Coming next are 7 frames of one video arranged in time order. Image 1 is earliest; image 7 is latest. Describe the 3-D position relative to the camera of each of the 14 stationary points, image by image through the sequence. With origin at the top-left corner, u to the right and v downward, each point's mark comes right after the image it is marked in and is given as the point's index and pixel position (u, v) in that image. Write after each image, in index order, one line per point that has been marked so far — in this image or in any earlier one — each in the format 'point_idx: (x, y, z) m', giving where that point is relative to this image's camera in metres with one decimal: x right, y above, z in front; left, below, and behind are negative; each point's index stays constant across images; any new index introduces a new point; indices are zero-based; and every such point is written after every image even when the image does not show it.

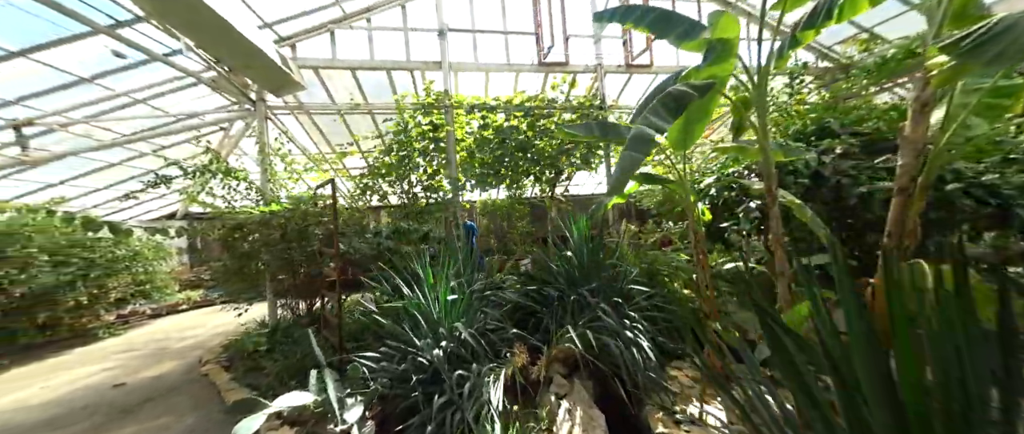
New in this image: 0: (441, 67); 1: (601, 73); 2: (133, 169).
0: (-0.8, +1.8, +3.6) m
1: (+1.2, +2.0, +4.1) m
2: (-6.0, +0.8, +4.7) m
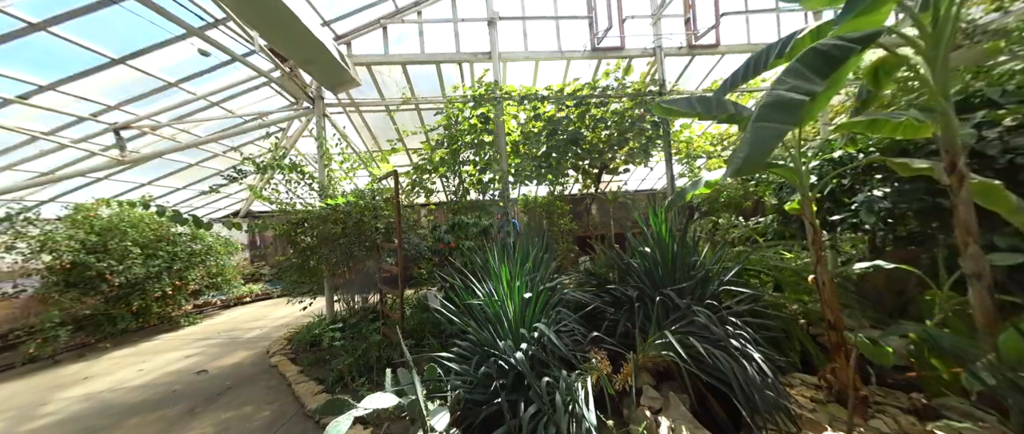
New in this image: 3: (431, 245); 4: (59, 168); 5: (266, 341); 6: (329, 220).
0: (-0.2, +1.9, +3.5) m
1: (+1.9, +2.0, +3.8) m
2: (-5.3, +0.8, +5.1) m
3: (-0.8, -0.3, +2.7) m
4: (-5.6, +0.6, +3.6) m
5: (-3.0, -1.5, +3.6) m
6: (-1.9, 0.0, +3.0) m
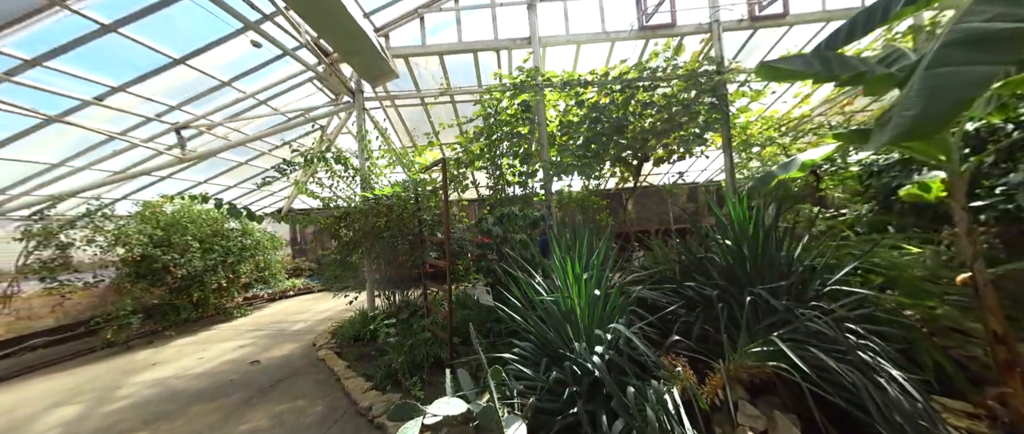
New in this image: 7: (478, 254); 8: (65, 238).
0: (+0.2, +2.0, +3.3) m
1: (+2.4, +2.1, +3.4) m
2: (-4.7, +0.9, +5.3) m
3: (-0.3, -0.2, +2.6) m
4: (-5.1, +0.7, +3.9) m
5: (-2.5, -1.5, +3.7) m
6: (-1.4, 0.0, +3.0) m
7: (-0.3, -0.3, +2.6) m
8: (-5.5, -0.2, +3.6) m
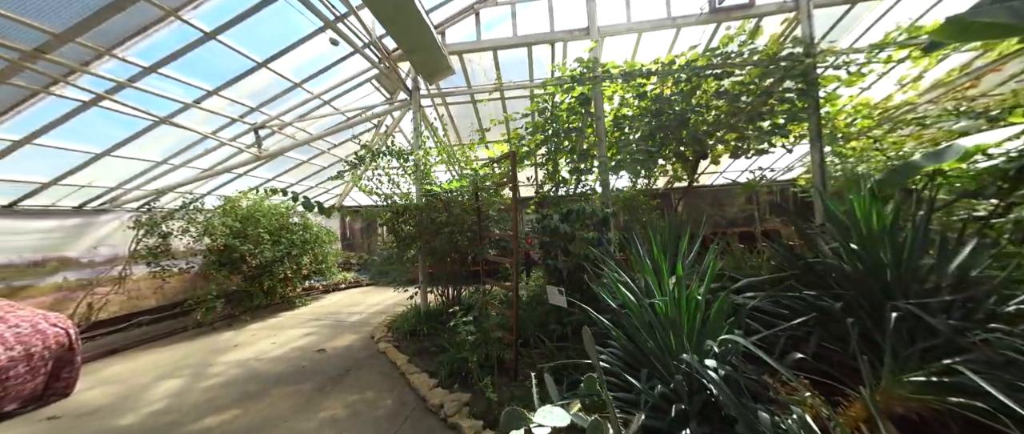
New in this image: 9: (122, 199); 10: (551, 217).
0: (+0.9, +2.0, +3.1) m
1: (+3.0, +2.1, +3.0) m
2: (-3.8, +1.0, +5.7) m
3: (+0.2, -0.2, +2.5) m
4: (-4.4, +0.8, +4.3) m
5: (-1.8, -1.4, +3.8) m
6: (-0.8, +0.1, +3.0) m
7: (+0.2, -0.3, +2.5) m
8: (-4.8, -0.1, +4.1) m
9: (-5.6, +0.3, +4.3) m
10: (+0.3, 0.0, +2.4) m
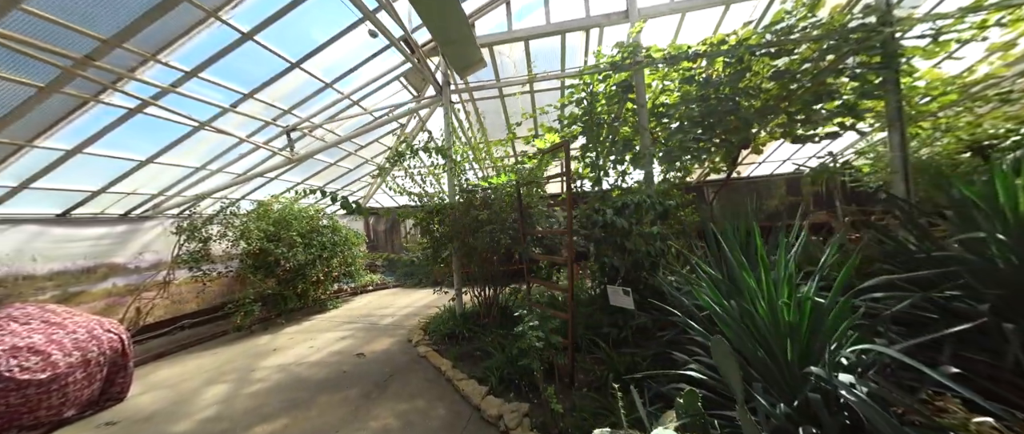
0: (+1.2, +2.1, +2.9) m
1: (+3.4, +2.2, +2.7) m
2: (-3.3, +0.9, +5.7) m
3: (+0.6, -0.1, +2.4) m
4: (-3.9, +0.7, +4.4) m
5: (-1.4, -1.4, +3.7) m
6: (-0.4, +0.1, +2.9) m
7: (+0.6, -0.3, +2.3) m
8: (-4.3, -0.2, +4.2) m
9: (-5.2, +0.2, +4.4) m
10: (+0.7, 0.0, +2.3) m
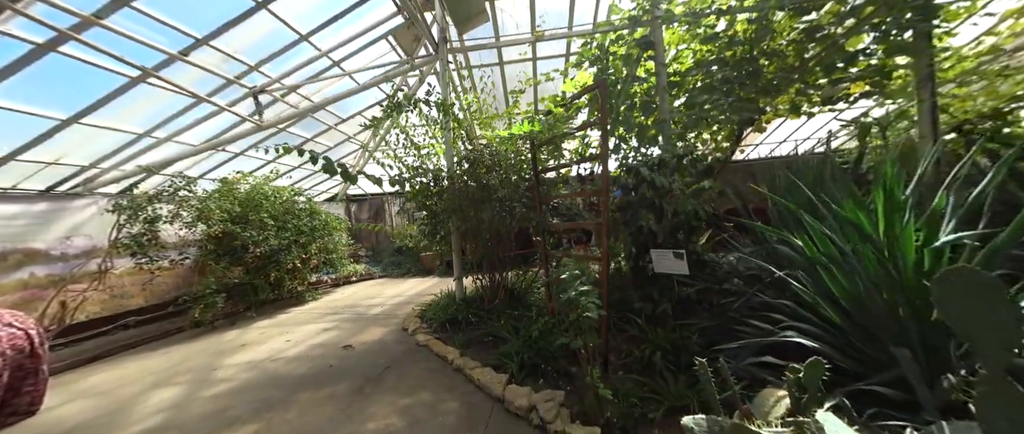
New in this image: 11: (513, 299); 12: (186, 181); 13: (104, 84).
0: (+1.3, +2.3, +2.7) m
1: (+3.4, +2.5, +2.5) m
2: (-3.4, +1.2, +5.2) m
3: (+0.7, +0.1, +2.1) m
4: (-3.9, +1.0, +3.8) m
5: (-1.3, -1.1, +3.4) m
6: (-0.3, +0.3, +2.5) m
7: (+0.7, 0.0, +2.0) m
8: (-4.3, 0.0, +3.6) m
9: (-5.2, +0.4, +3.7) m
10: (+0.8, +0.3, +2.0) m
11: (0.0, -0.8, +2.7) m
12: (-4.2, +0.4, +3.8) m
13: (-3.5, +1.1, +2.6) m
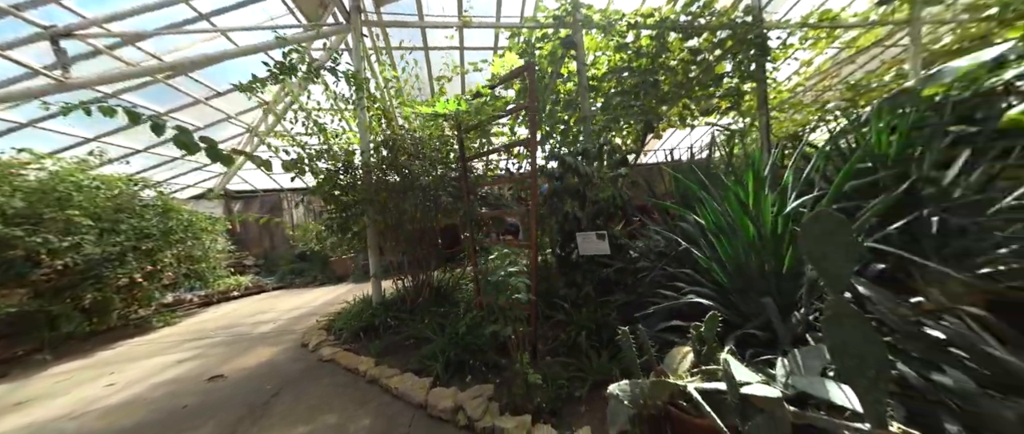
0: (+0.6, +2.4, +2.8) m
1: (+2.7, +2.6, +3.2) m
2: (-4.5, +1.2, +4.1) m
3: (+0.2, +0.2, +2.1) m
4: (-4.7, +1.0, +2.7) m
5: (-2.1, -1.1, +2.8) m
6: (-0.9, +0.4, +2.3) m
7: (+0.2, +0.1, +2.1) m
8: (-5.0, +0.1, +2.4) m
9: (-5.9, +0.4, +2.3) m
10: (+0.3, +0.4, +2.0) m
11: (-0.6, -0.7, +2.5) m
12: (-5.0, +0.4, +2.6) m
13: (-4.1, +1.2, +1.6) m
